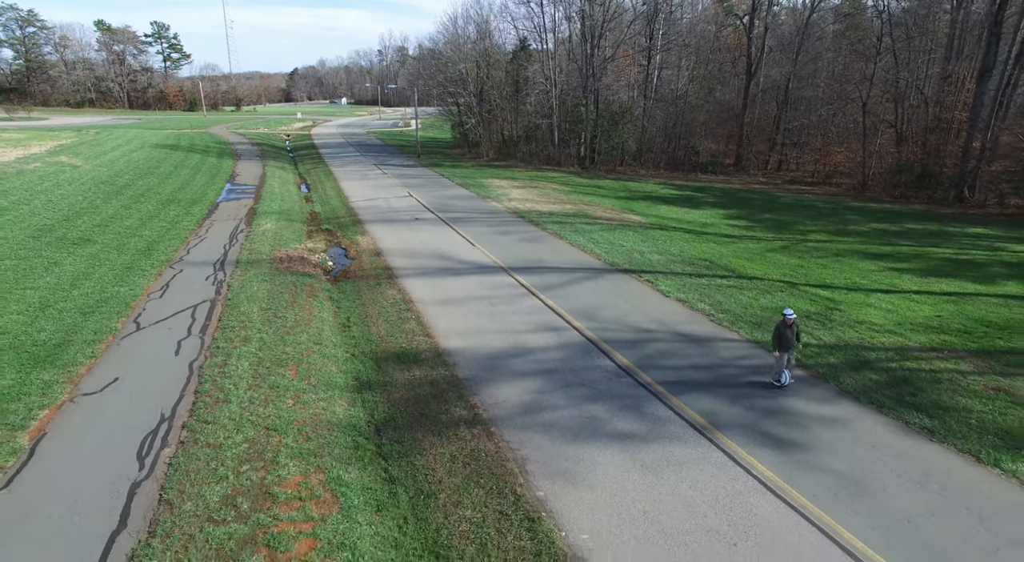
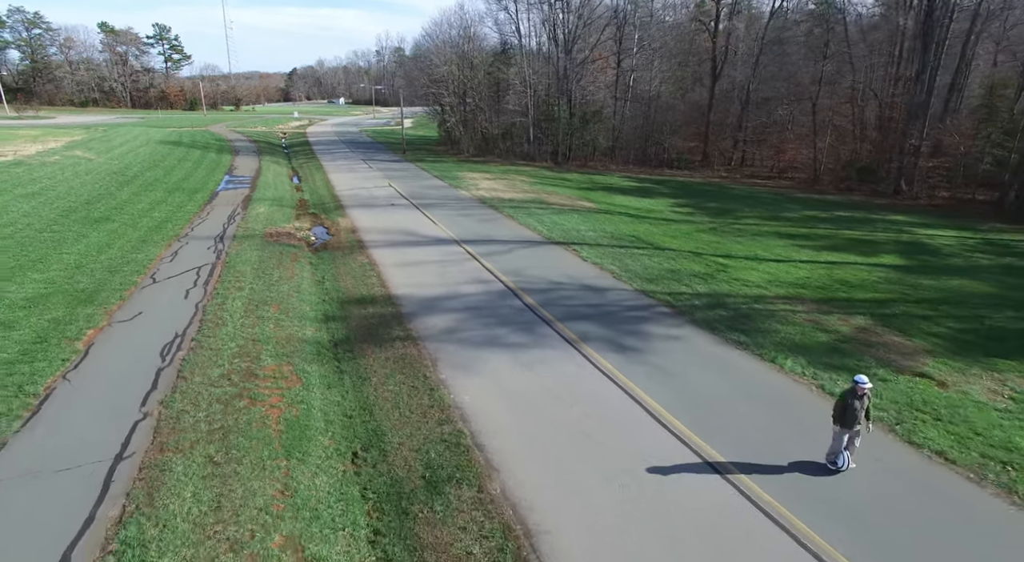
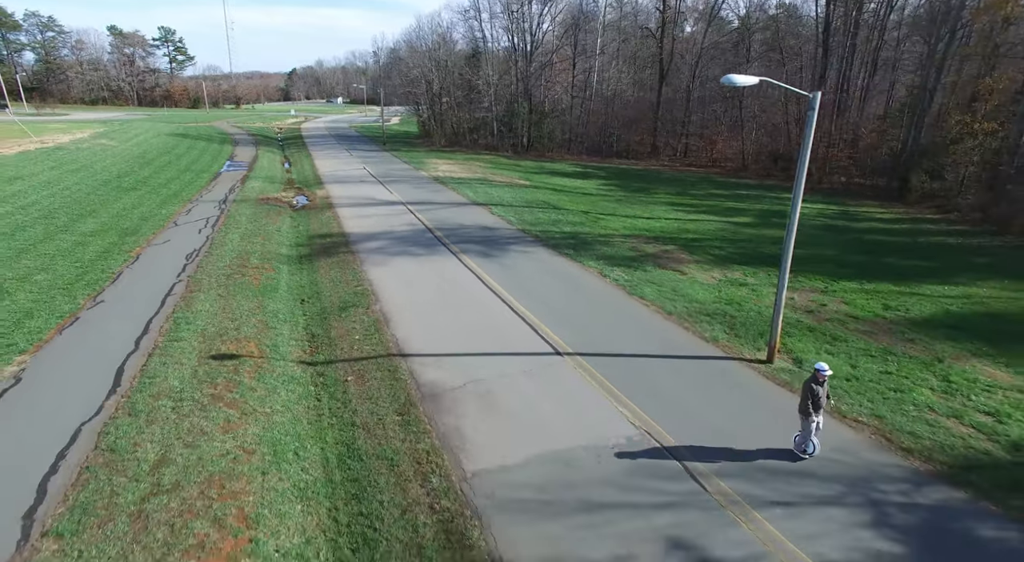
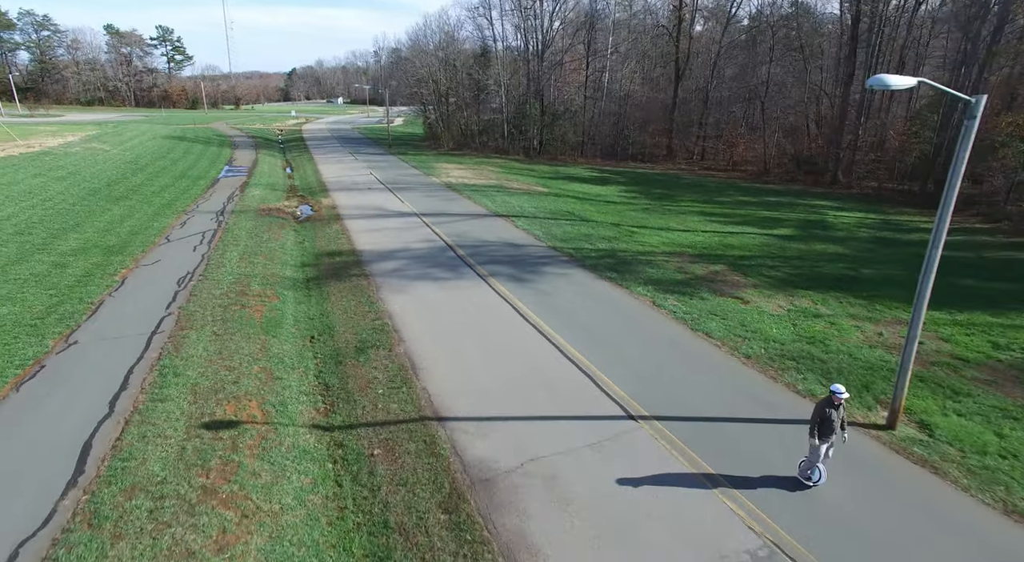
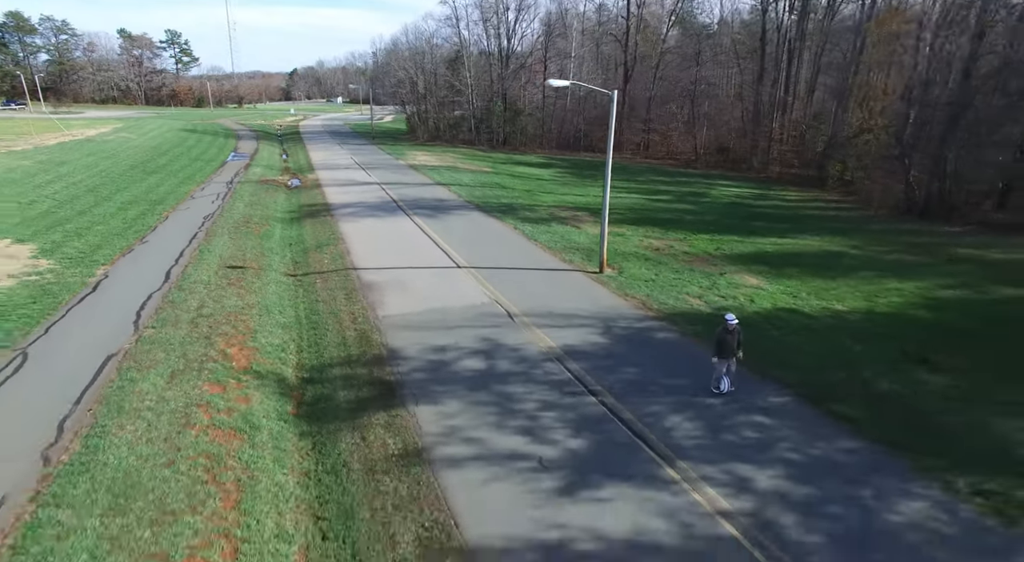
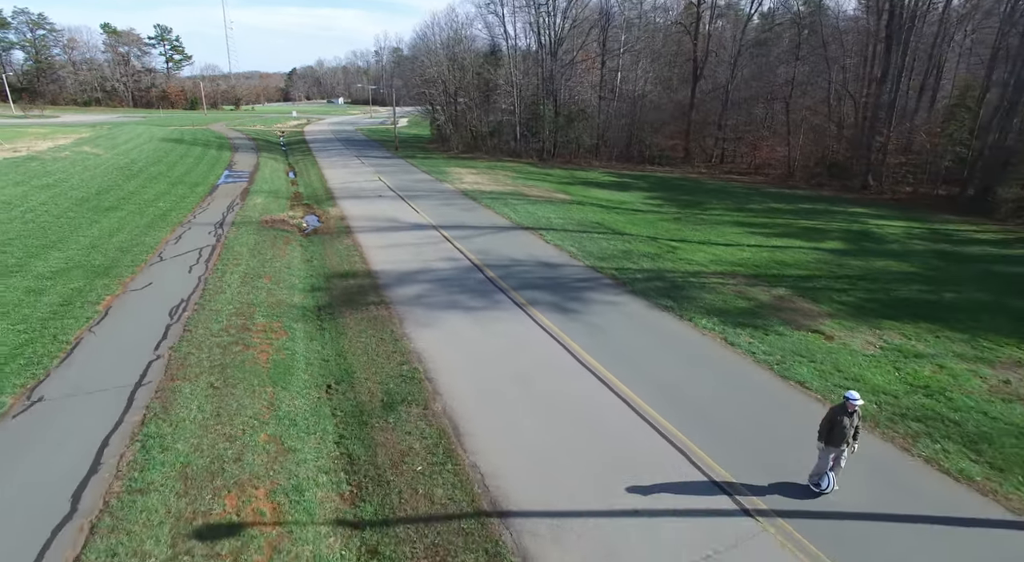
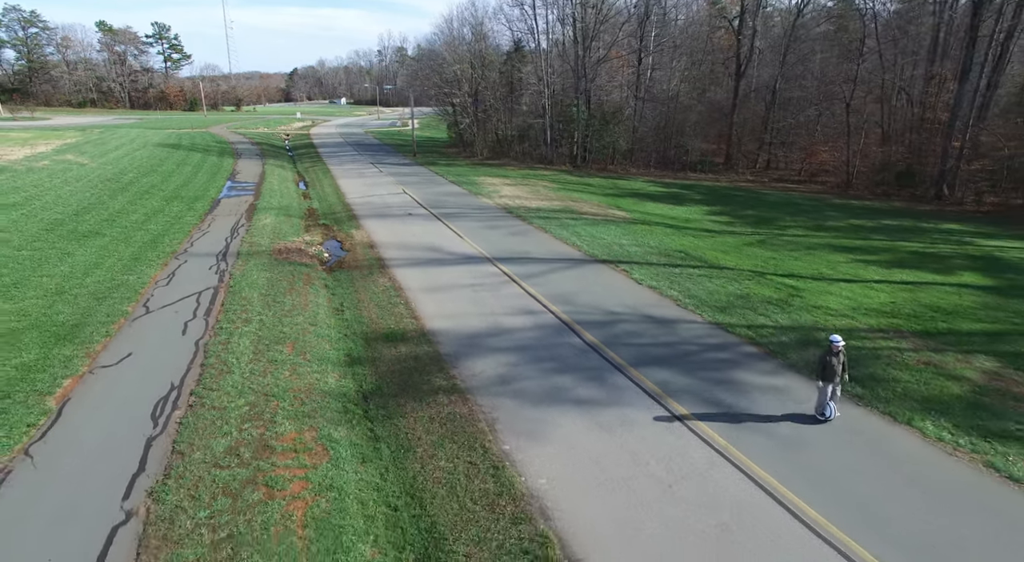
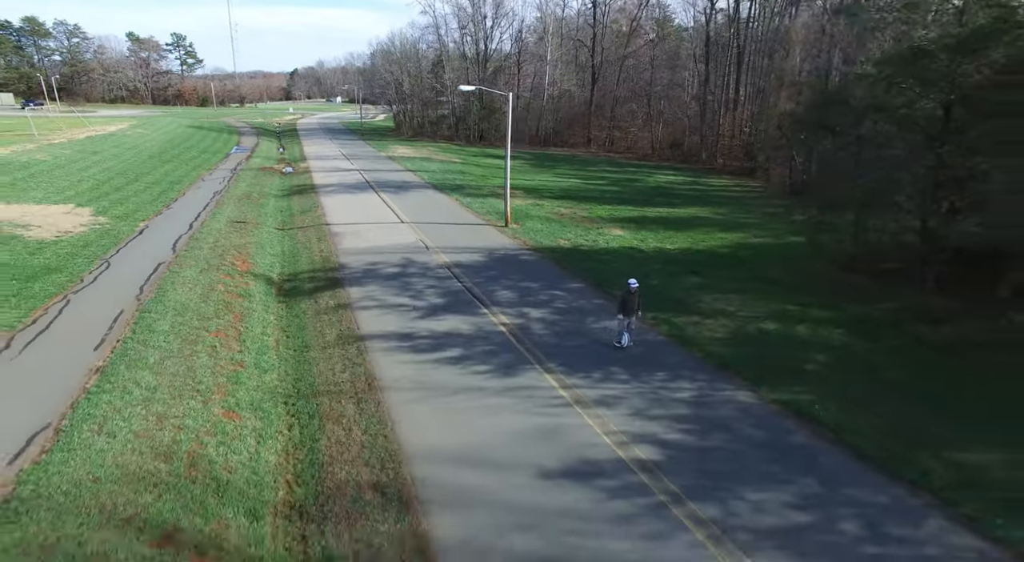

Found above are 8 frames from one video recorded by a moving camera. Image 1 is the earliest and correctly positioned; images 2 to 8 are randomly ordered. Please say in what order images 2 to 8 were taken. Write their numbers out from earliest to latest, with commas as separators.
7, 2, 6, 4, 3, 5, 8
